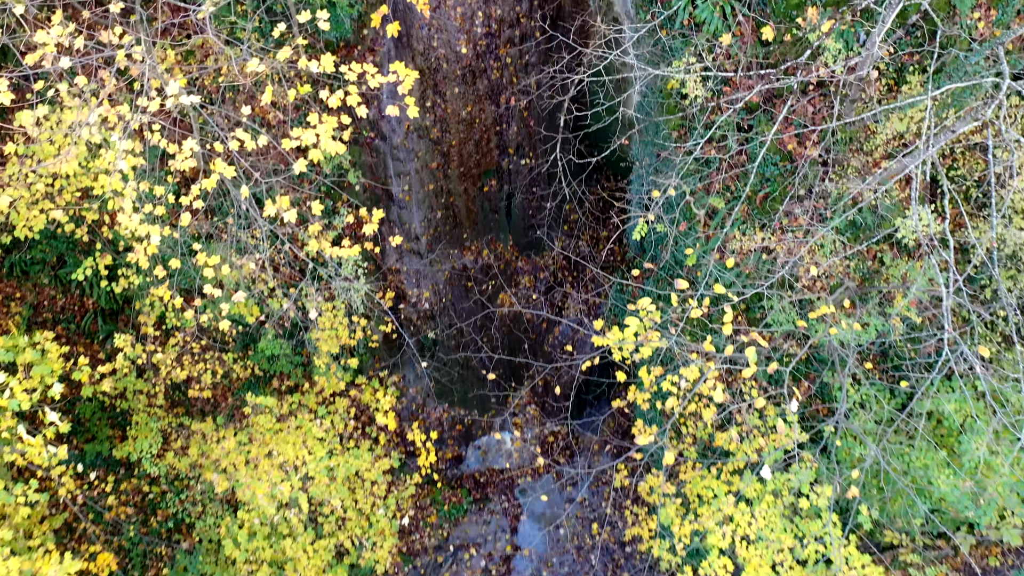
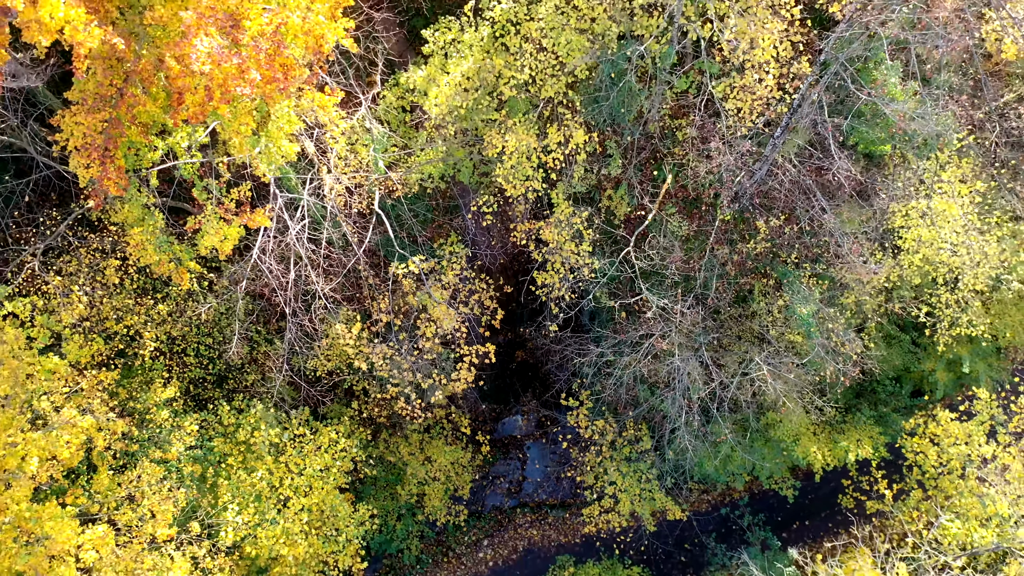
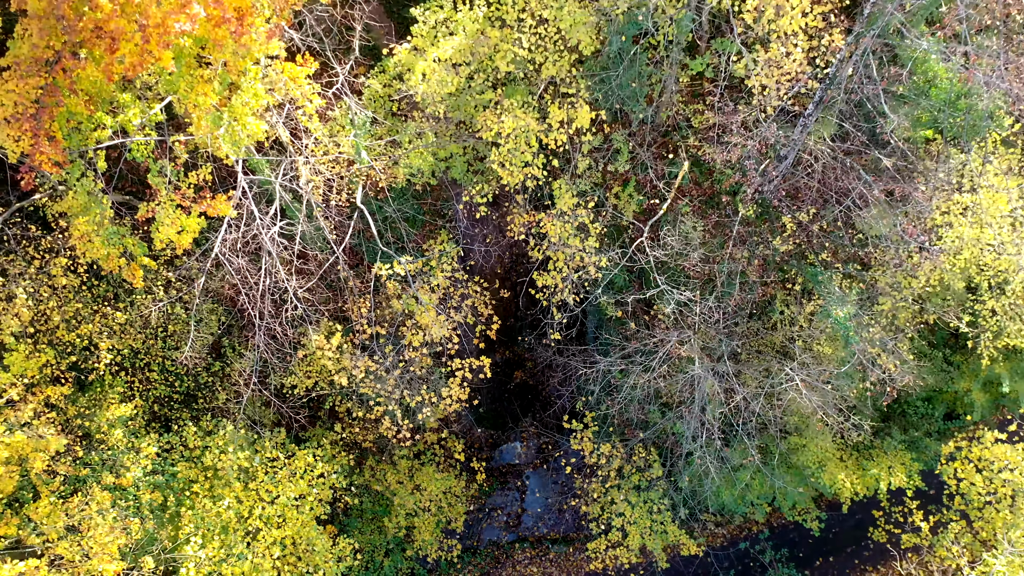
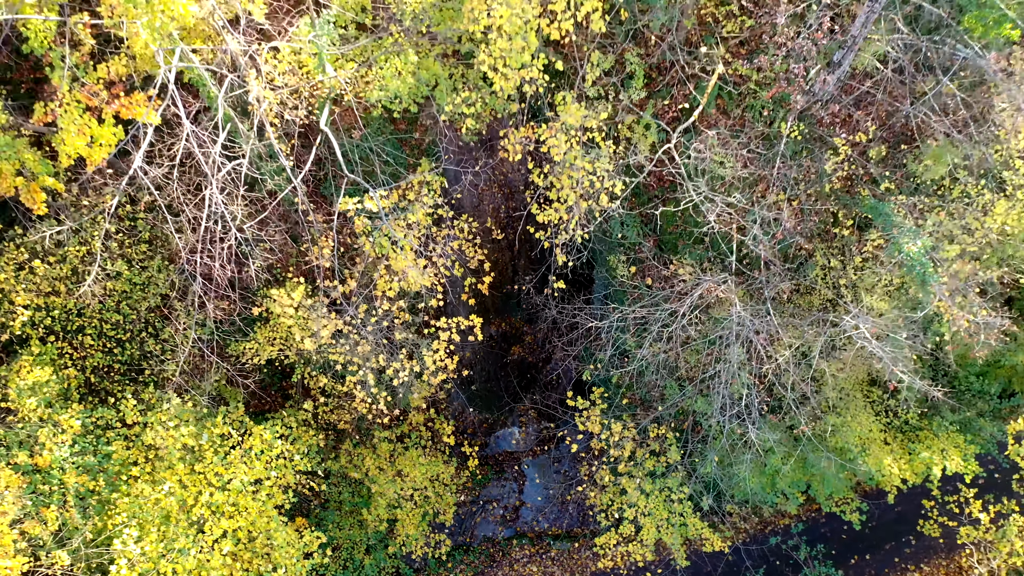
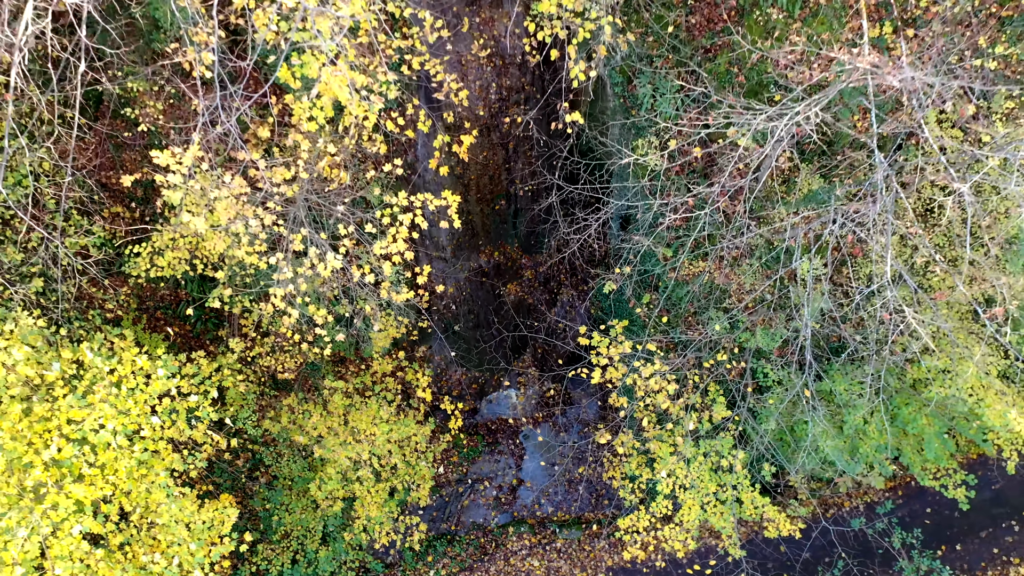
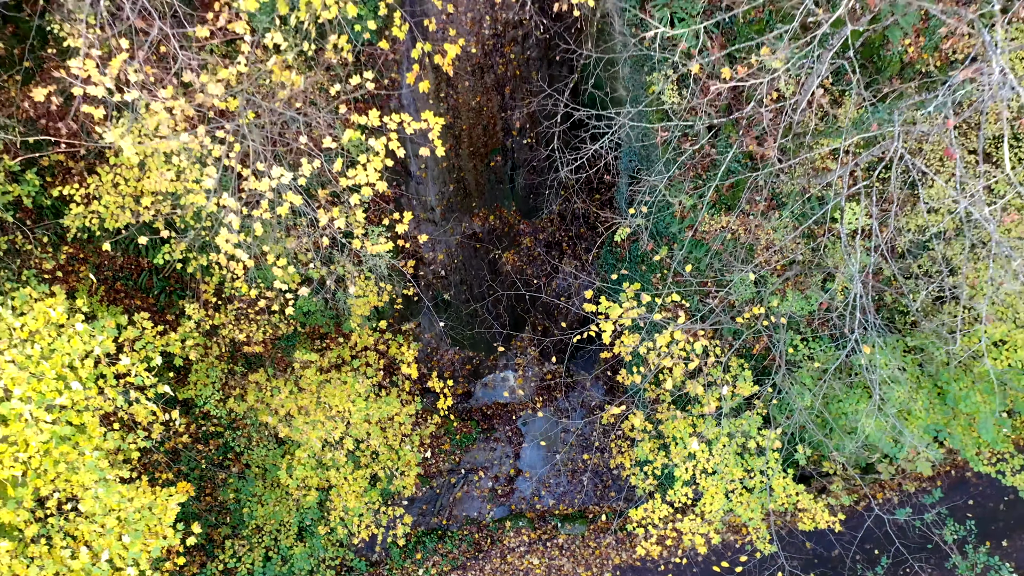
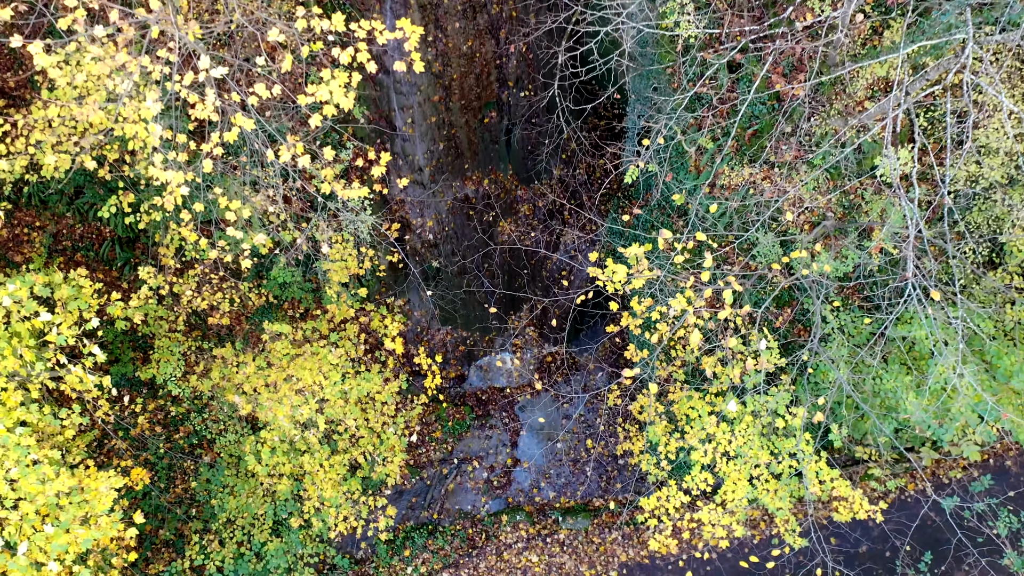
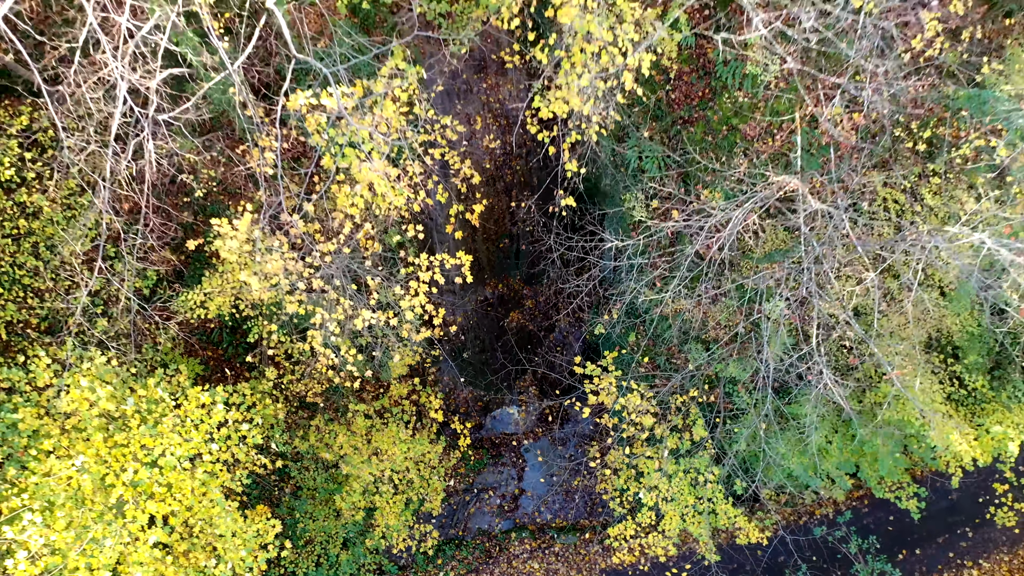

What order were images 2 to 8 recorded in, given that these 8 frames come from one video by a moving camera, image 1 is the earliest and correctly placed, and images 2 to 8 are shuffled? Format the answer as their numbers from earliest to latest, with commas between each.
7, 6, 5, 8, 4, 3, 2
